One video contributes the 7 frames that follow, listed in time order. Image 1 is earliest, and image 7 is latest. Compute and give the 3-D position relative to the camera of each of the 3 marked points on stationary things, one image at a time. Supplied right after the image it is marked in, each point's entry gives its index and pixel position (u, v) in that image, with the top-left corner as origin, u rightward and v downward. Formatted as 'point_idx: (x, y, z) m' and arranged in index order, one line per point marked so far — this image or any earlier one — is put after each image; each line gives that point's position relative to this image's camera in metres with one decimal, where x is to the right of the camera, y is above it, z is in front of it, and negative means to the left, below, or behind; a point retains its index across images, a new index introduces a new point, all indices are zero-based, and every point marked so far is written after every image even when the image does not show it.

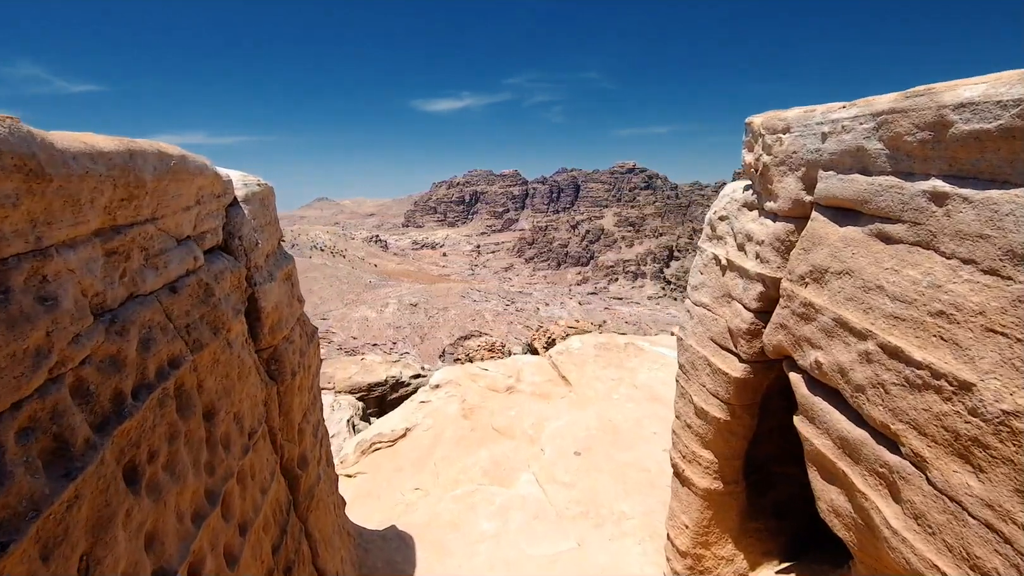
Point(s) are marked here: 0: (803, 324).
0: (+1.2, -0.1, +1.8) m
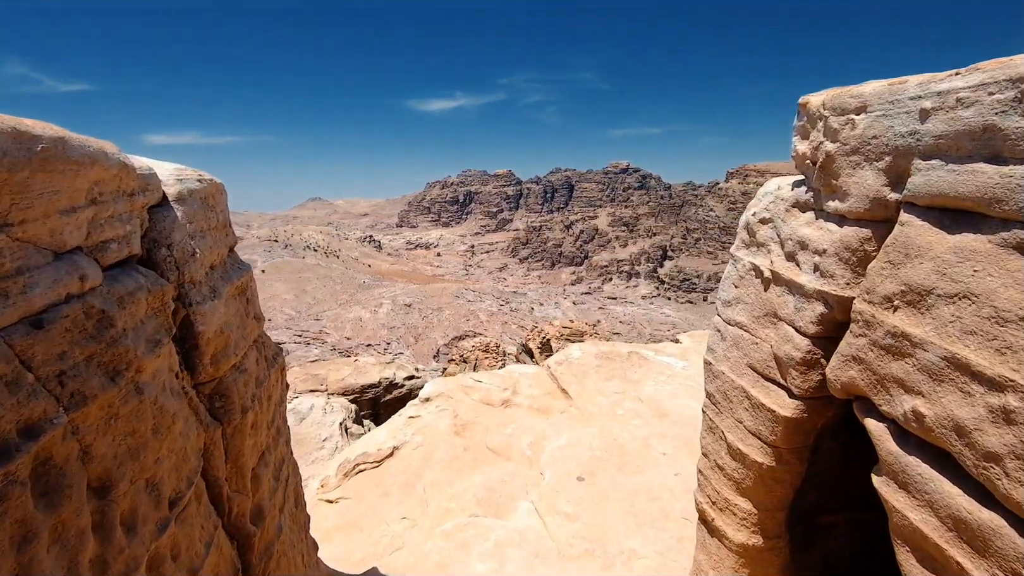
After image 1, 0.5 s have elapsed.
0: (+1.2, -0.2, +1.4) m
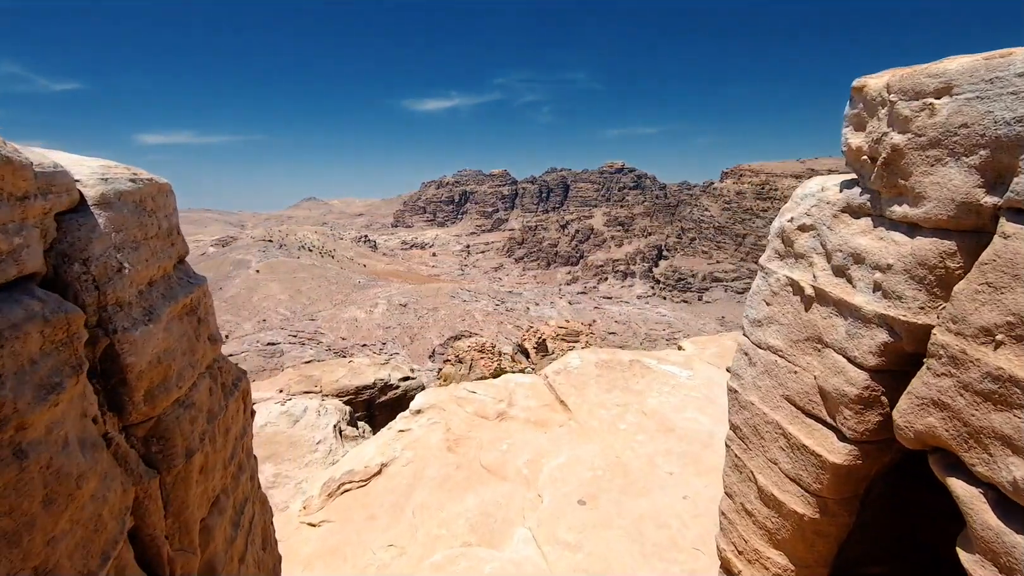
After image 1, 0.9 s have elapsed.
0: (+1.2, -0.3, +1.1) m
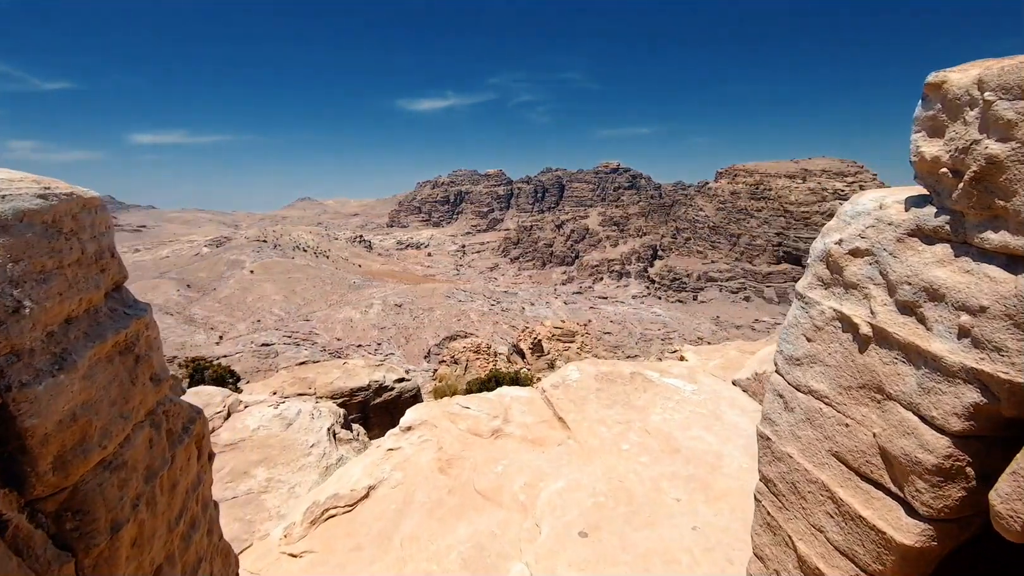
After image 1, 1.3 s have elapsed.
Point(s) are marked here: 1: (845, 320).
0: (+1.2, -0.4, +0.8) m
1: (+1.1, -0.1, +1.5) m
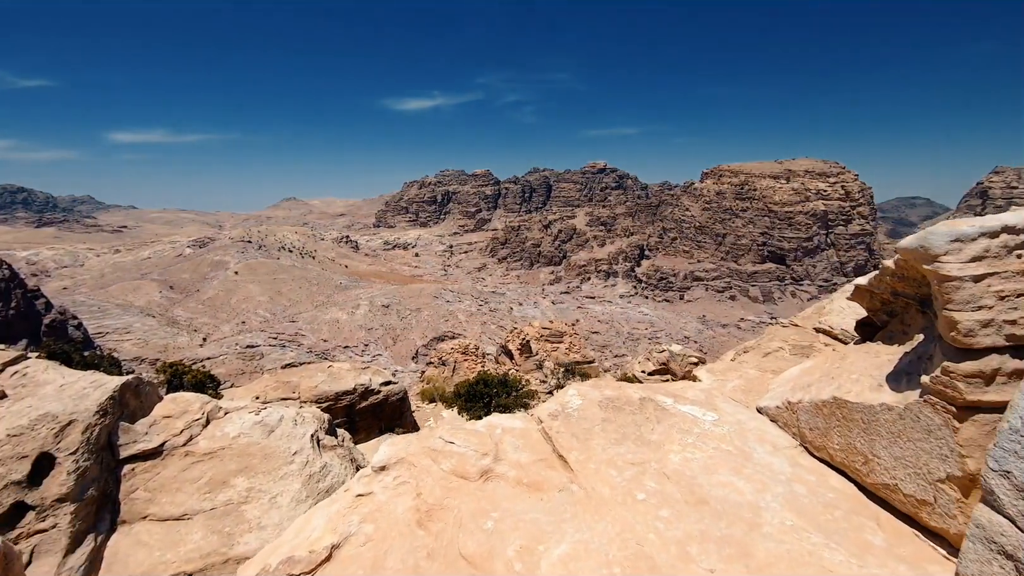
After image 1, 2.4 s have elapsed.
0: (+1.2, -0.6, +0.1) m
1: (+1.1, -0.3, +0.7) m
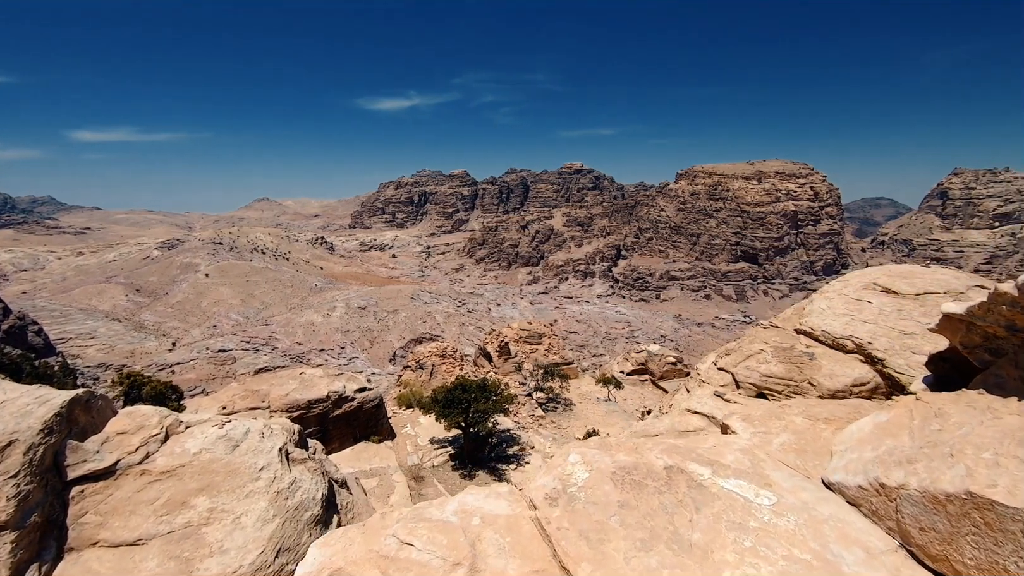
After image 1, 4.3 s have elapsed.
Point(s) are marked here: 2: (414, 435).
0: (+1.3, -0.8, -1.2) m
1: (+1.1, -0.5, -0.6) m
2: (-4.2, -6.2, +19.5) m
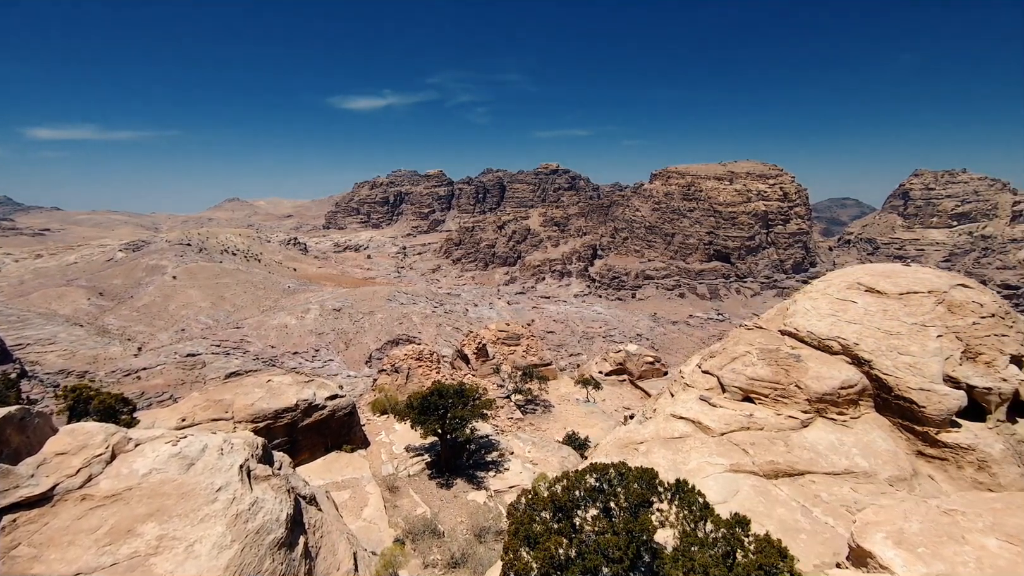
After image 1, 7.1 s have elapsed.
0: (+1.5, -1.0, -3.1) m
1: (+1.3, -0.7, -2.4) m
2: (-5.0, -6.4, +17.3) m
